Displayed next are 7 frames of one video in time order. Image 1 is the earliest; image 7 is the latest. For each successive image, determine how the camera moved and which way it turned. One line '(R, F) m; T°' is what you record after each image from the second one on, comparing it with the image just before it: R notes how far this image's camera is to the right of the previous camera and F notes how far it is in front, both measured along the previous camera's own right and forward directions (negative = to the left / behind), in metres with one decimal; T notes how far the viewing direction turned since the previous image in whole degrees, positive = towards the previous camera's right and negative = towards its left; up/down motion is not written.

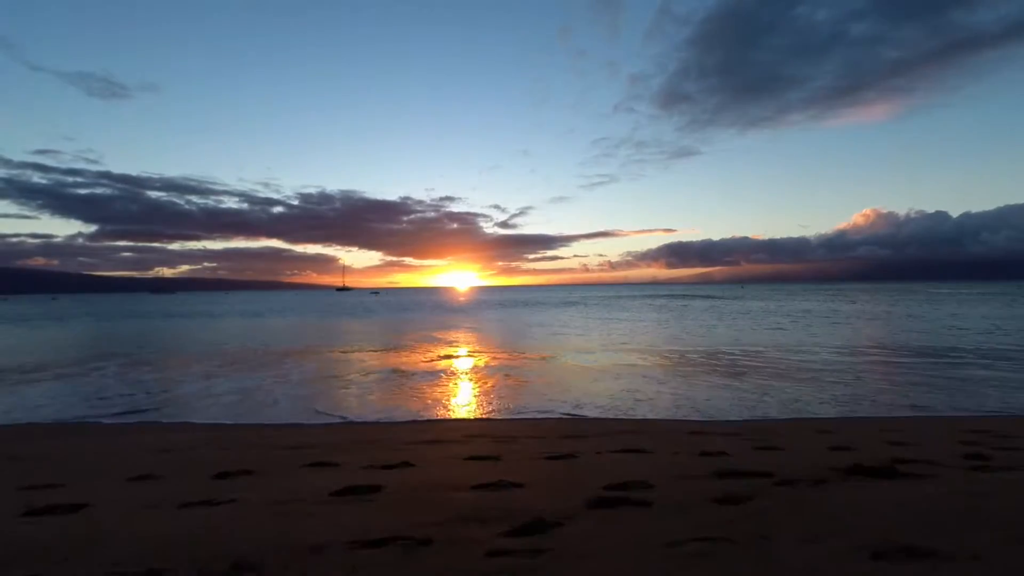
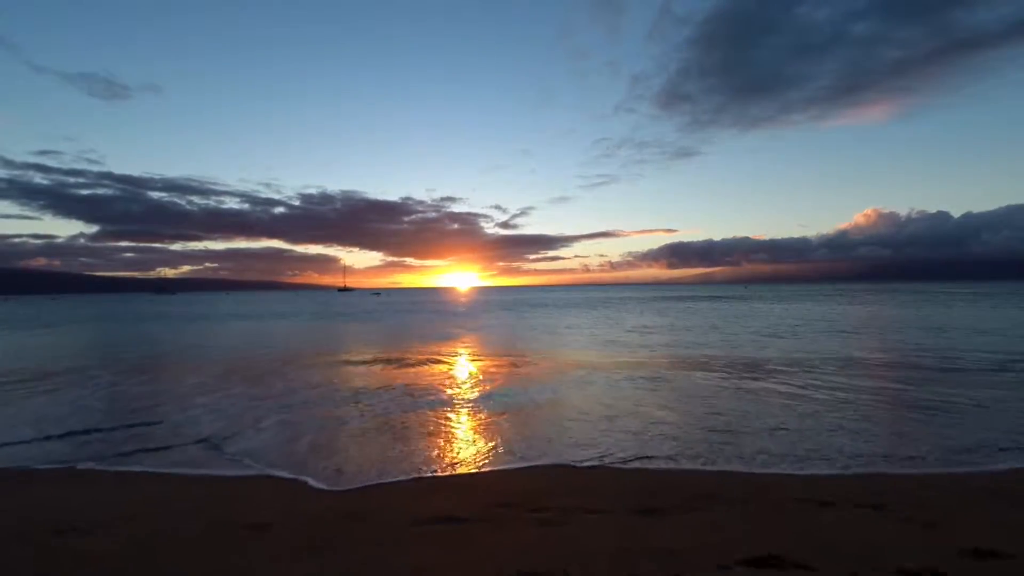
(-0.3, +1.1) m; 0°
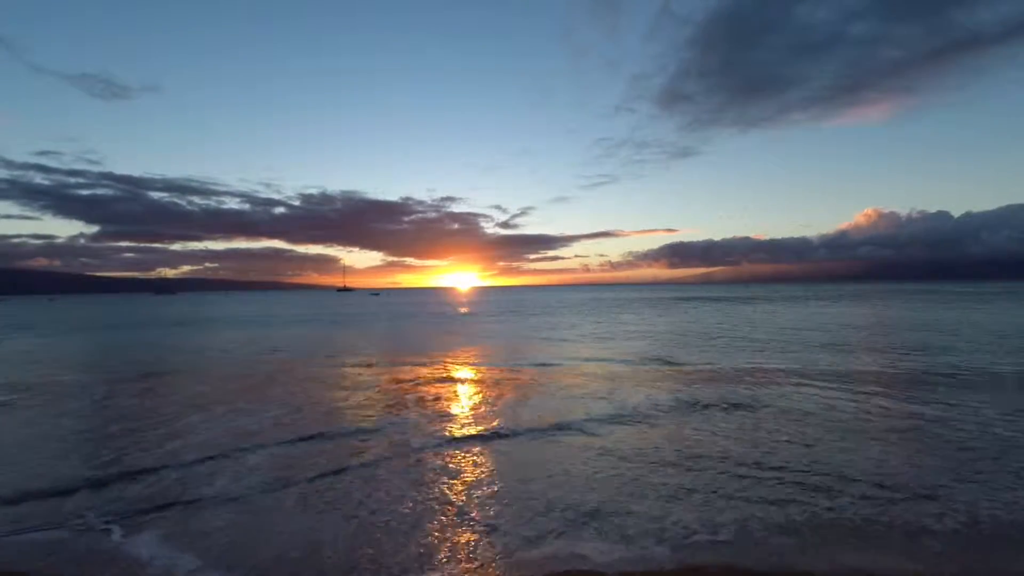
(-0.2, +1.0) m; 0°
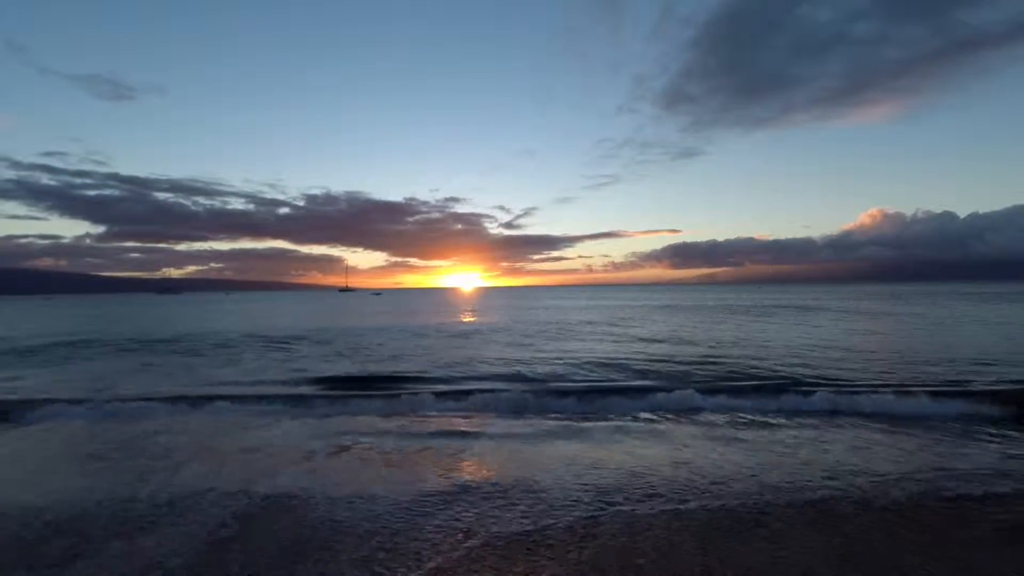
(-1.0, -1.5) m; 0°
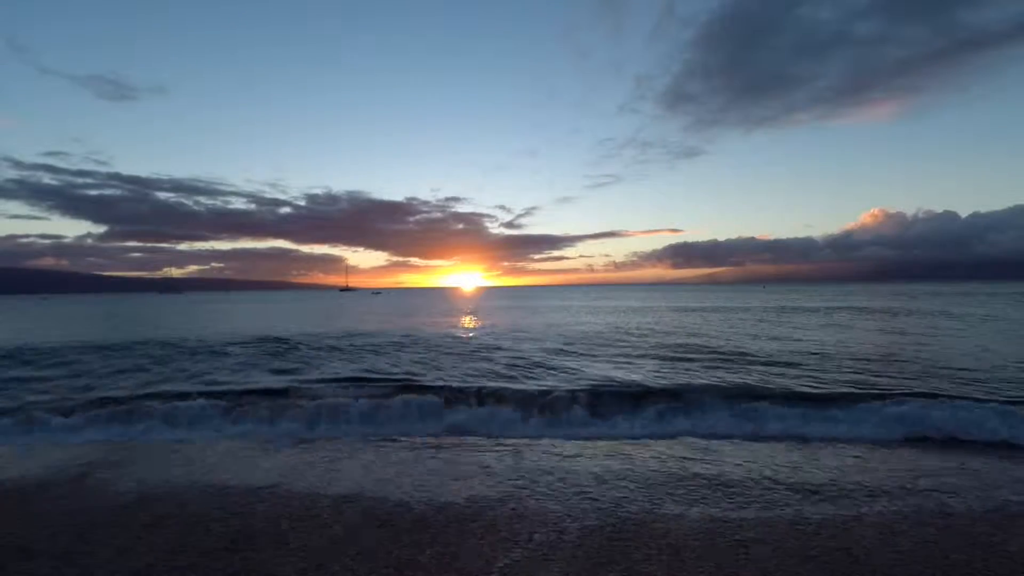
(-1.9, 0.0) m; 0°
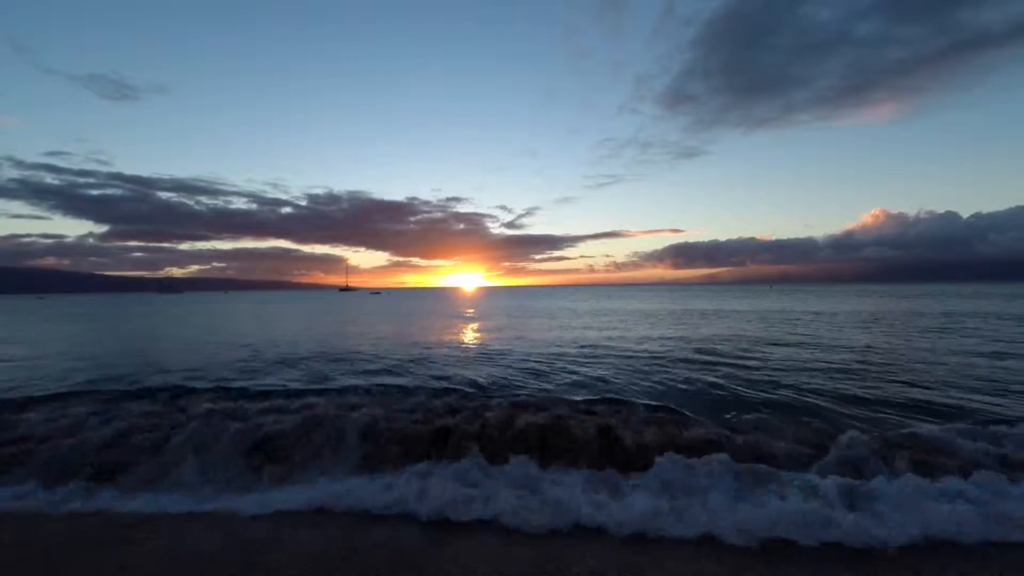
(-0.7, +2.3) m; 0°
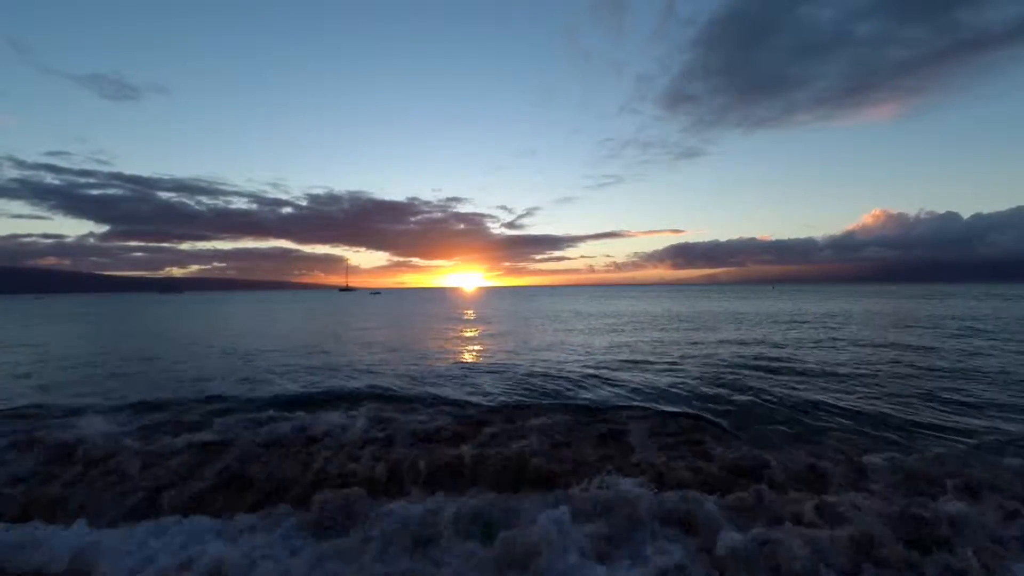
(-0.2, +1.5) m; 0°
